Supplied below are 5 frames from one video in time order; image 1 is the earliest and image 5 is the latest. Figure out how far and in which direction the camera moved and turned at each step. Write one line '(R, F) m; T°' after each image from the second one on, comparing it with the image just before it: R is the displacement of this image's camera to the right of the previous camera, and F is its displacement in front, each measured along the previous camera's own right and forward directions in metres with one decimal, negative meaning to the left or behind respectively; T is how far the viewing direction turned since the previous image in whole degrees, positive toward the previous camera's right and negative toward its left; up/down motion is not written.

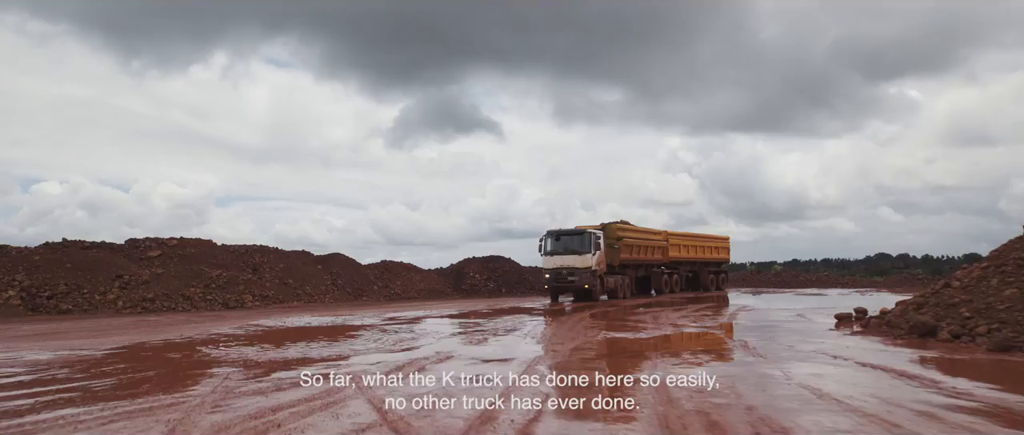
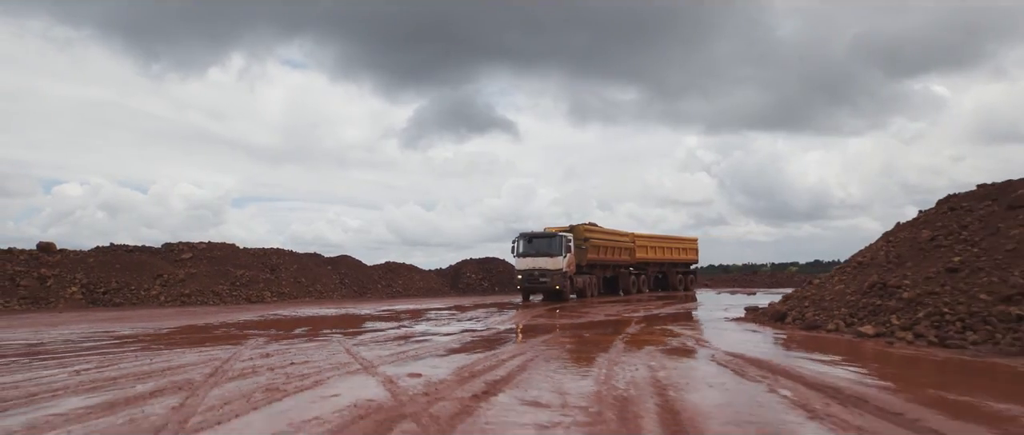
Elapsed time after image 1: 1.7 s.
(+1.6, -4.1) m; -1°
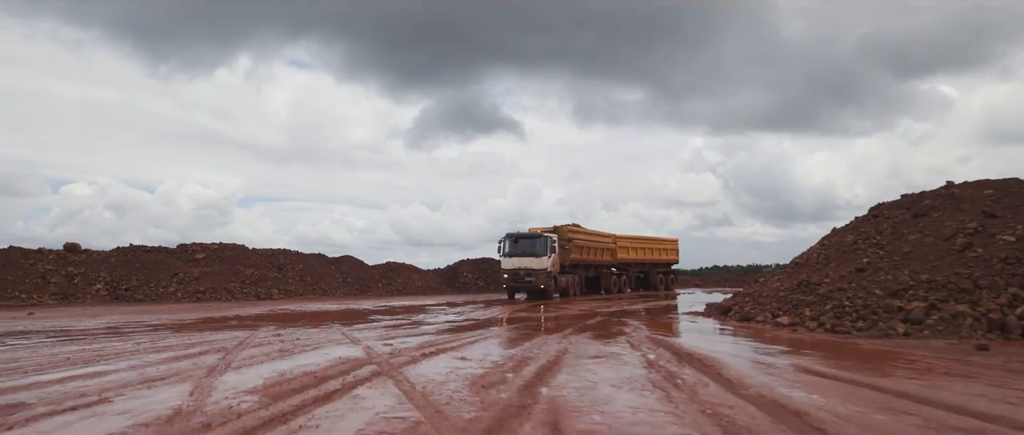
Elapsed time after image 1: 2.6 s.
(+0.8, -2.3) m; 0°
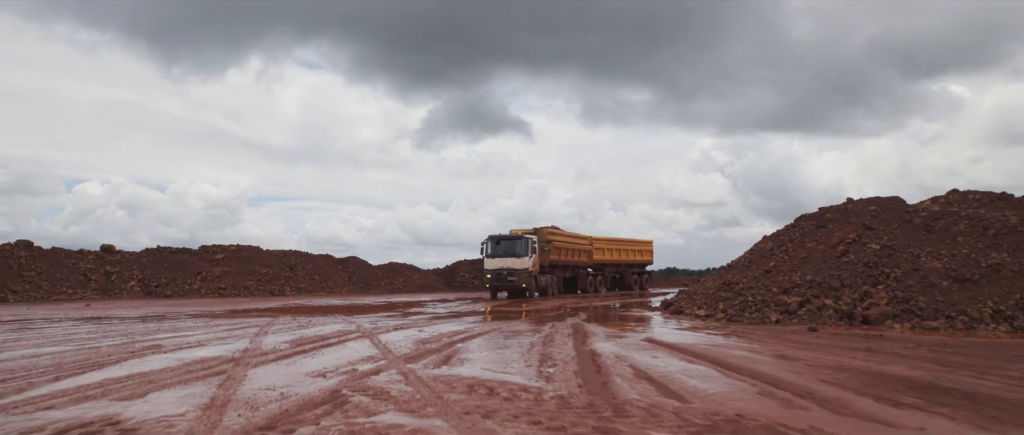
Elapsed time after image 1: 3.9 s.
(+1.1, -3.5) m; -1°
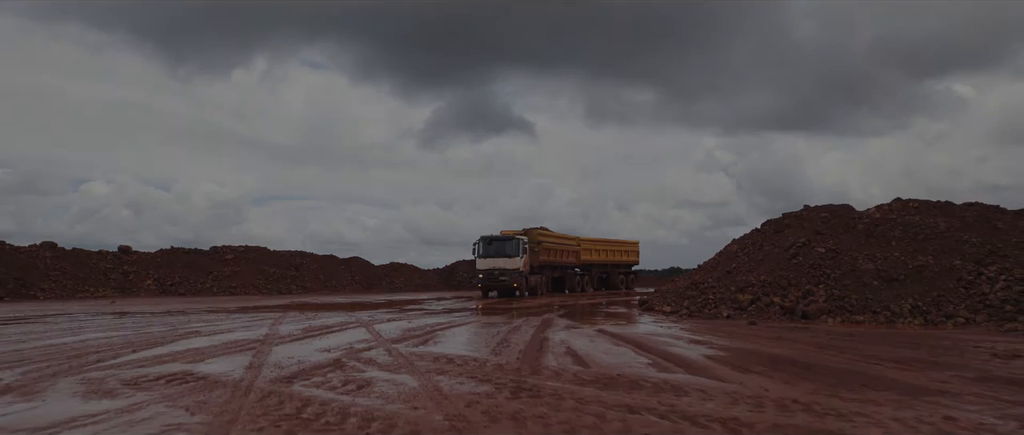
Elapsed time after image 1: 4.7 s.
(+0.6, -2.0) m; 0°
